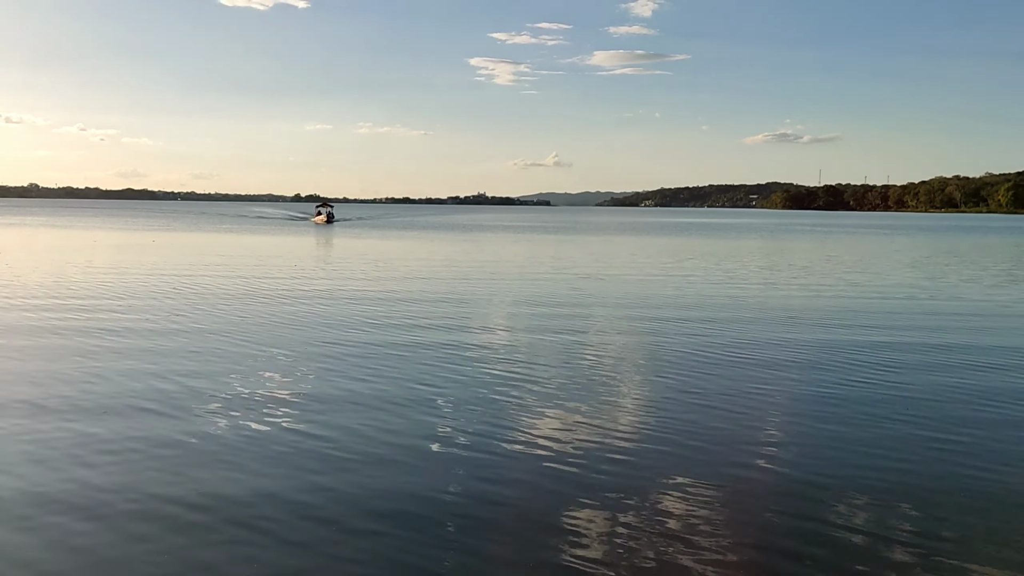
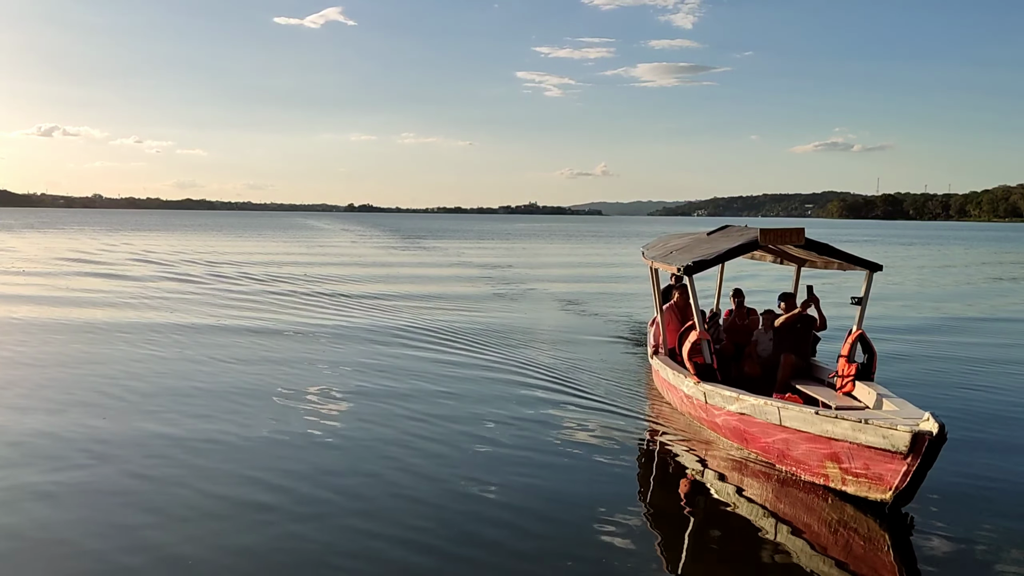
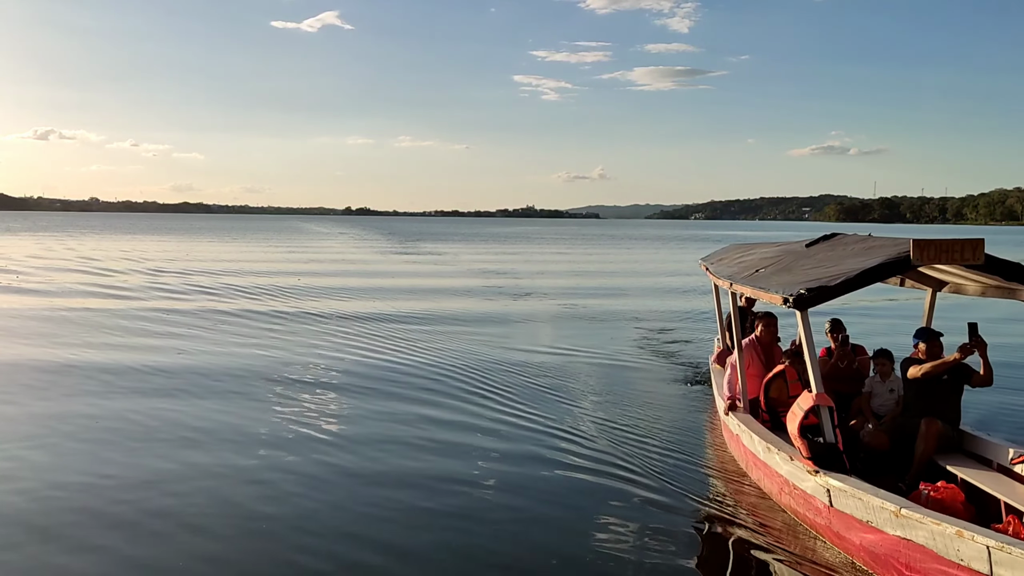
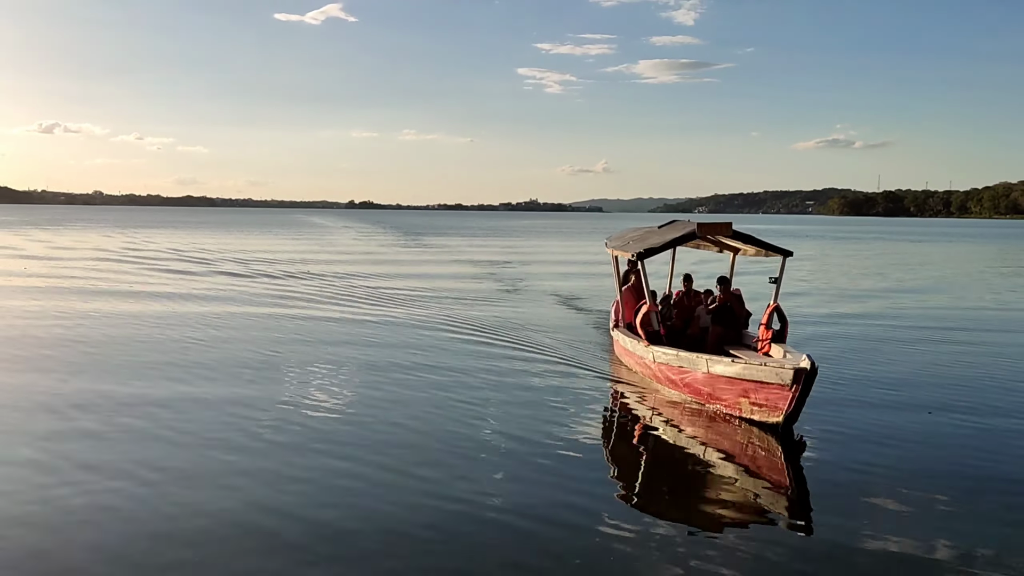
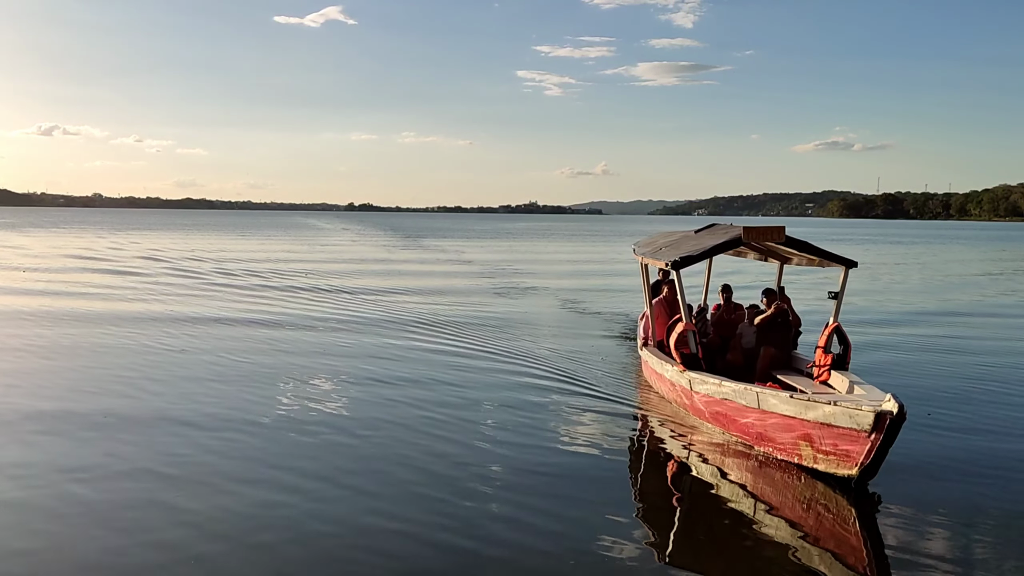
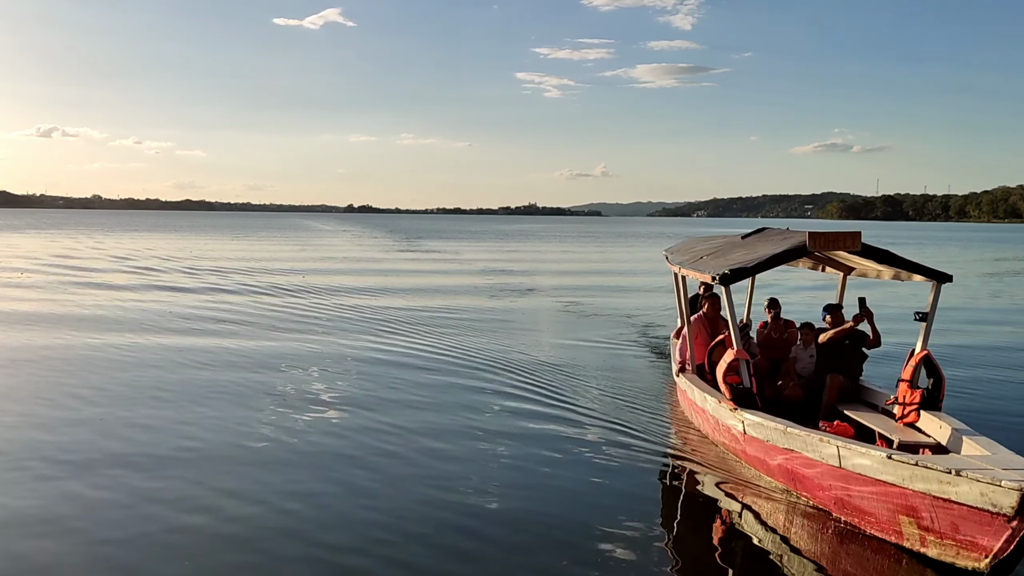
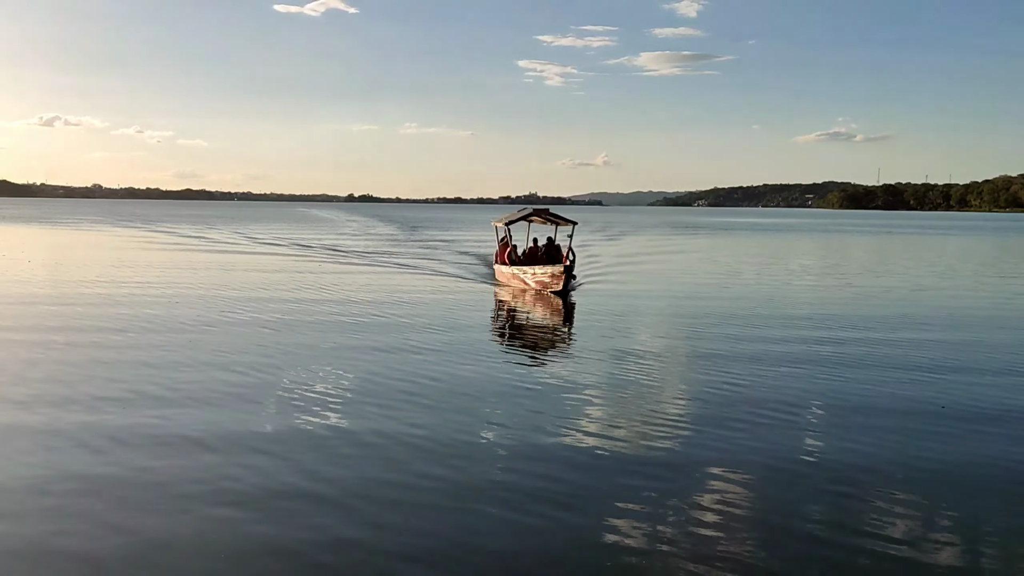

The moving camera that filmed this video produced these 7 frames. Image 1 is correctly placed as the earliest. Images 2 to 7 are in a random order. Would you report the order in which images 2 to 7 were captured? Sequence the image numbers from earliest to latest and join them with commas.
7, 4, 5, 2, 6, 3
